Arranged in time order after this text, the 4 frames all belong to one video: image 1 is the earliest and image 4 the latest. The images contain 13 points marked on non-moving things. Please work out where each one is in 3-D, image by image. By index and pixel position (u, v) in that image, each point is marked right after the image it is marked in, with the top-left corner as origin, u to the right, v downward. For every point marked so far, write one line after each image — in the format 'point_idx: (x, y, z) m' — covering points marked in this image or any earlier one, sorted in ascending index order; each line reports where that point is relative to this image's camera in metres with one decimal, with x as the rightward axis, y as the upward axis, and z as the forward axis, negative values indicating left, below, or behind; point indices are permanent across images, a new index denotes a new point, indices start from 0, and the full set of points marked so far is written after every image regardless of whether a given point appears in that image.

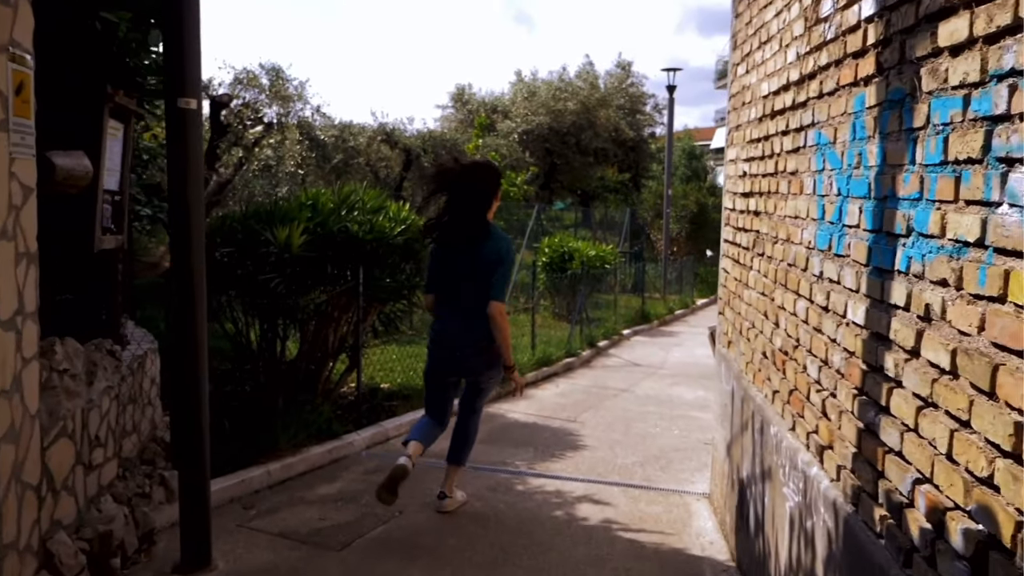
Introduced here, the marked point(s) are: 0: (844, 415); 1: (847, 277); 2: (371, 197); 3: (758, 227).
0: (+0.9, -0.4, +2.6) m
1: (+1.0, 0.0, +2.6) m
2: (-1.1, +0.7, +7.1) m
3: (+1.1, +0.3, +4.0) m
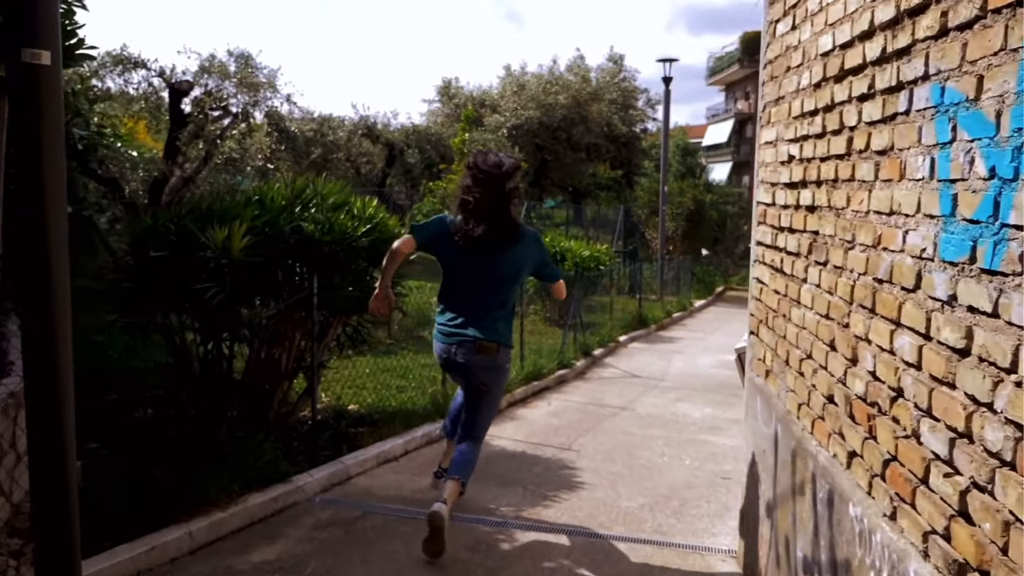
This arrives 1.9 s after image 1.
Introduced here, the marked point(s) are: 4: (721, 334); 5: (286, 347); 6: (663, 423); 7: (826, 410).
0: (+0.9, -0.4, +1.6) m
1: (+0.9, 0.0, +1.6) m
2: (-1.2, +0.6, +6.1) m
3: (+1.0, +0.2, +3.0) m
4: (+3.4, -0.7, +14.8) m
5: (-1.4, -0.4, +5.8) m
6: (+1.3, -1.1, +7.7) m
7: (+1.0, -0.4, +2.8) m
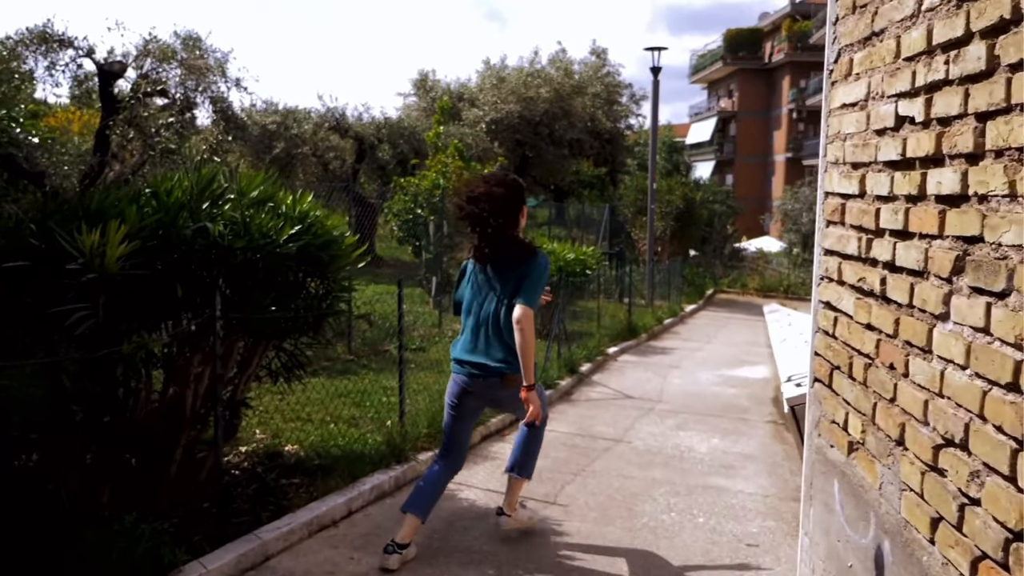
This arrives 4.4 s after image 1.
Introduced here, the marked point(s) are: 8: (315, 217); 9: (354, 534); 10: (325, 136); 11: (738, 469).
0: (+0.8, -0.5, +0.4) m
1: (+0.8, -0.1, +0.4) m
2: (-1.4, +0.6, +4.8) m
3: (+0.9, +0.1, +1.8) m
4: (+3.1, -0.8, +13.6) m
5: (-1.6, -0.5, +4.6) m
6: (+1.1, -1.2, +6.5) m
7: (+0.9, -0.5, +1.6) m
8: (-1.0, +0.4, +4.9) m
9: (-0.8, -1.2, +4.6) m
10: (-3.7, +3.0, +18.0) m
11: (+1.6, -1.3, +6.4) m
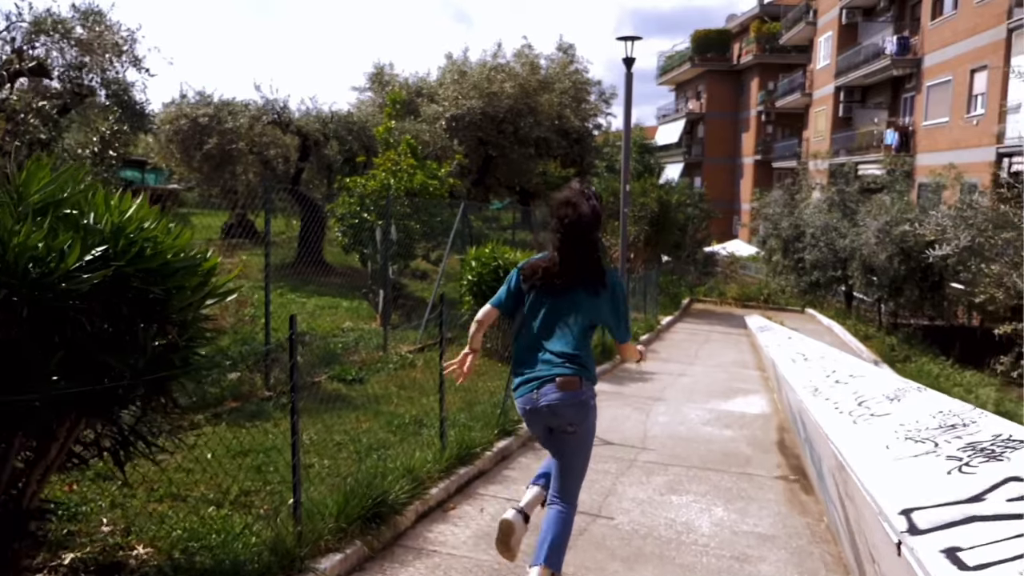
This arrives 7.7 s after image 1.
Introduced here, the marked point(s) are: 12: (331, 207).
0: (+0.7, -0.7, -1.2) m
1: (+0.7, -0.3, -1.2) m
2: (-1.6, +0.4, +3.2) m
3: (+0.8, -0.1, +0.2) m
4: (+2.5, -1.0, +12.1) m
5: (-1.8, -0.6, +2.9) m
6: (+0.8, -1.4, +4.9) m
7: (+0.8, -0.6, 0.0) m
8: (-1.3, +0.2, +3.2) m
9: (-1.0, -1.4, +2.9) m
10: (-4.4, +2.8, +16.2) m
11: (+1.3, -1.4, +4.8) m
12: (-2.6, +1.2, +13.4) m
